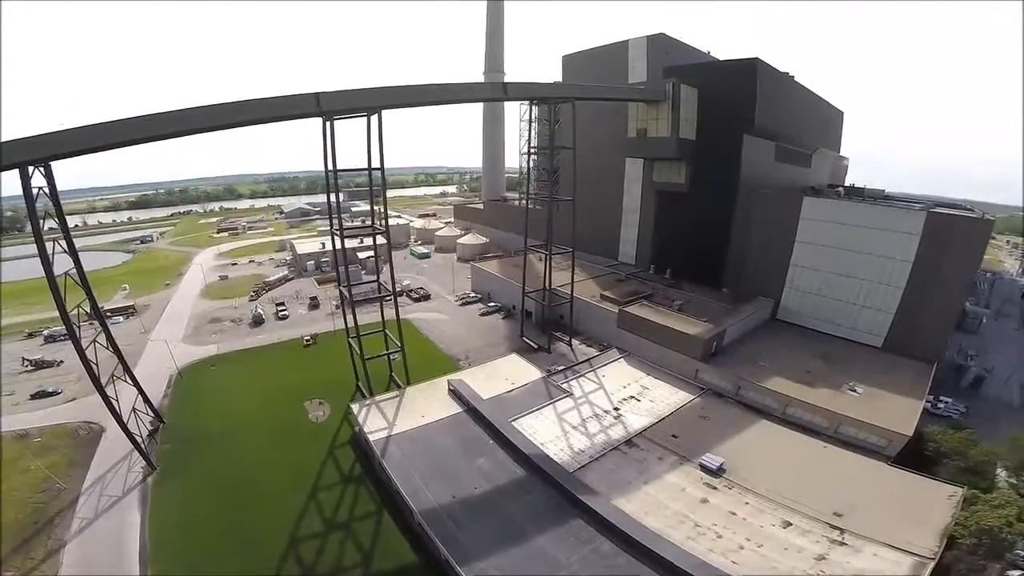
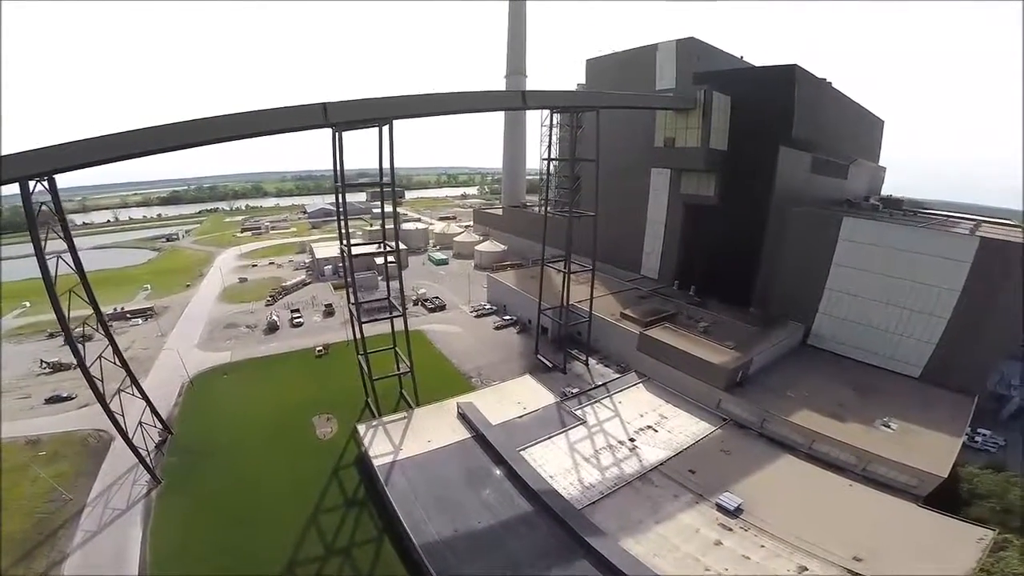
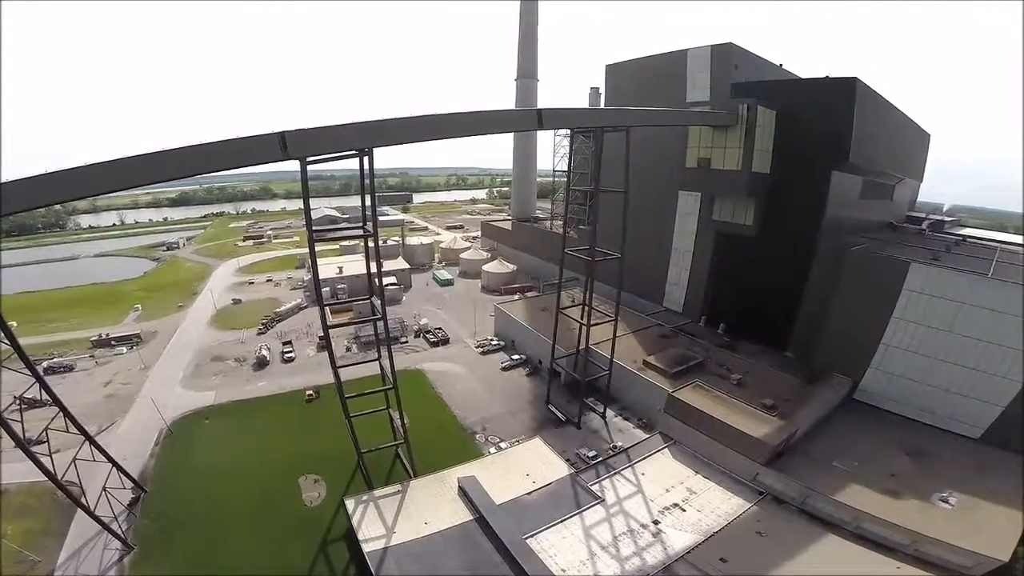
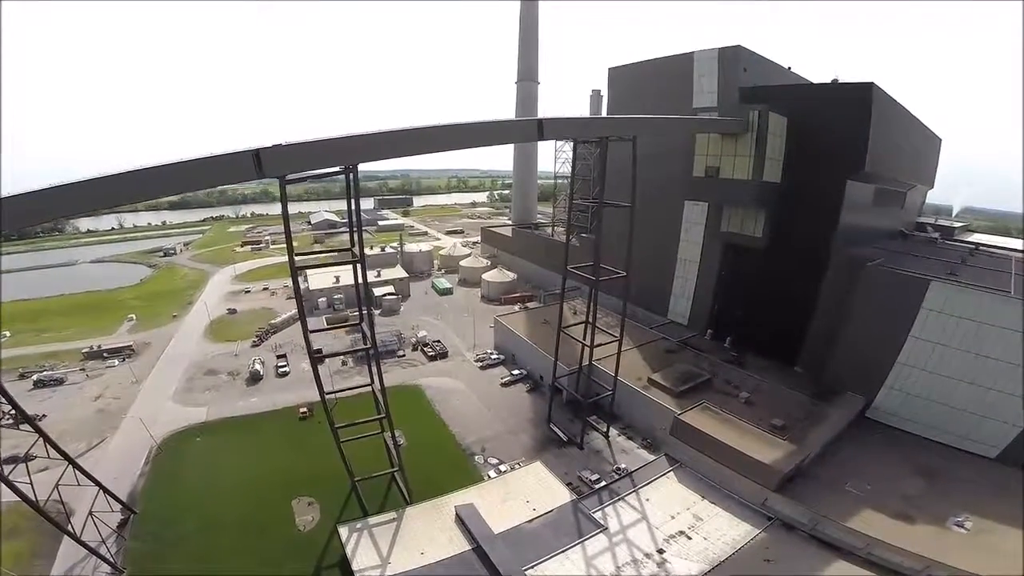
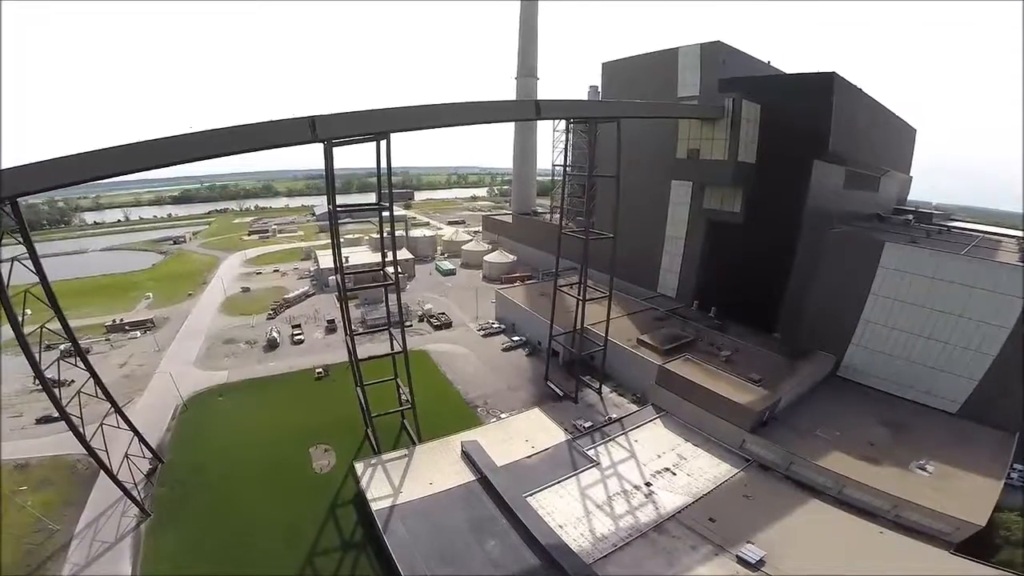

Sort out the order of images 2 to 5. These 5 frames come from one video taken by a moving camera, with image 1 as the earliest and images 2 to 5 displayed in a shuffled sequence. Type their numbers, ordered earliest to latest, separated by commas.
2, 5, 3, 4
